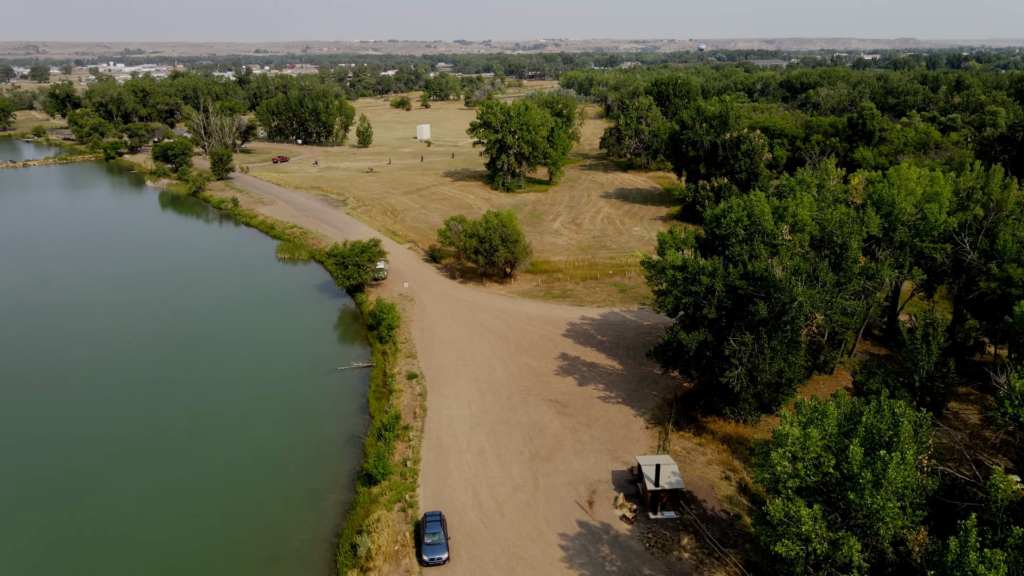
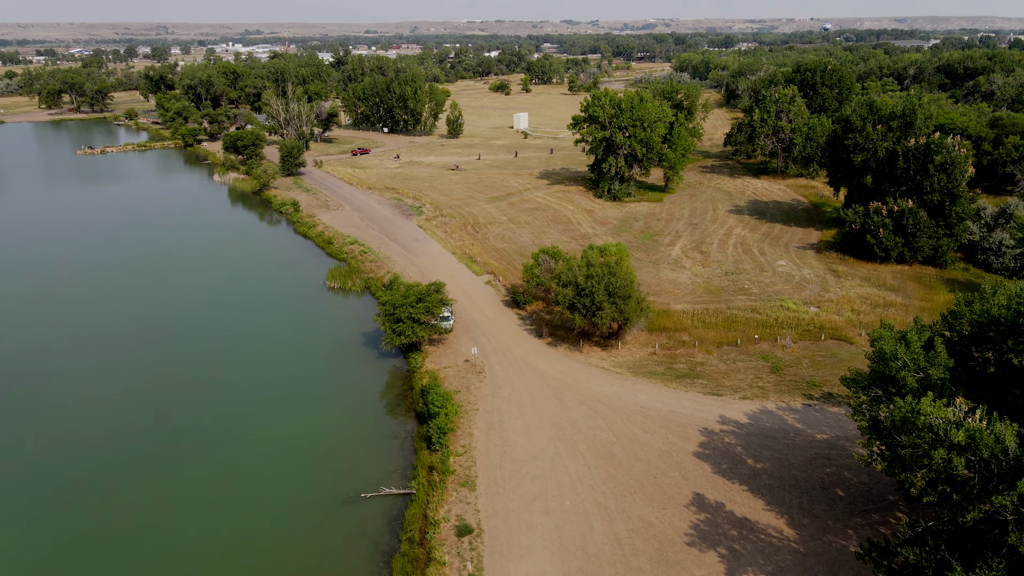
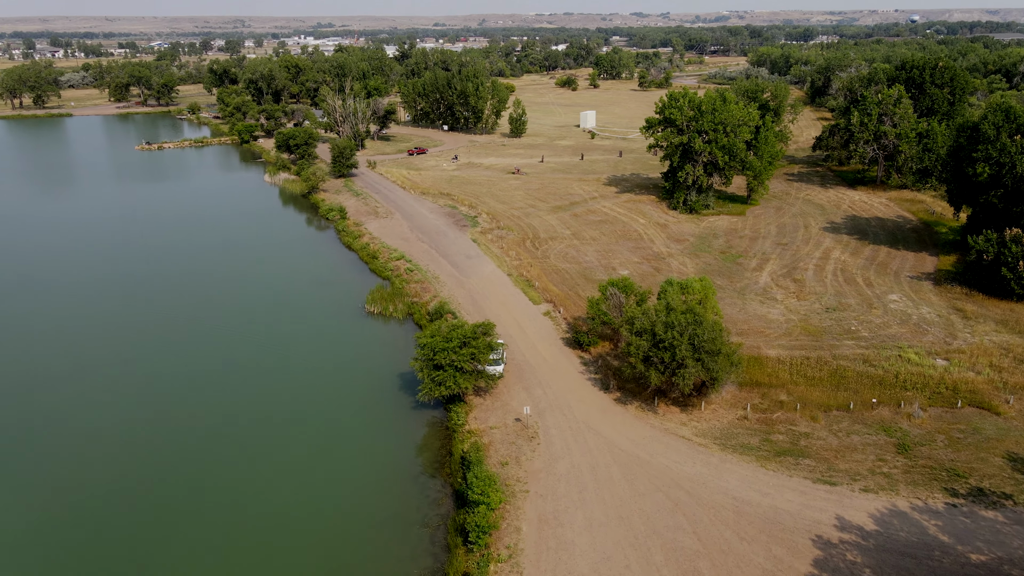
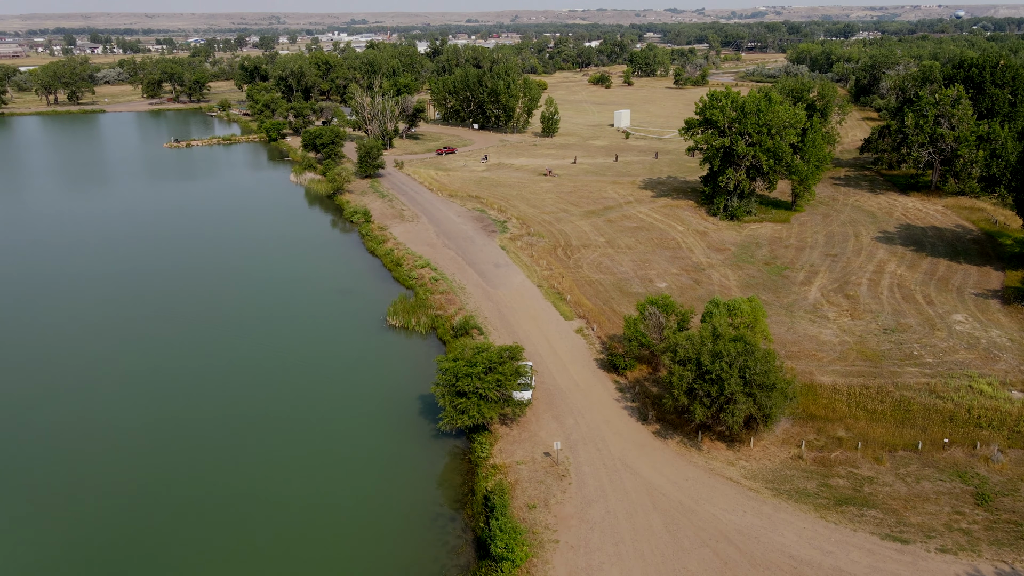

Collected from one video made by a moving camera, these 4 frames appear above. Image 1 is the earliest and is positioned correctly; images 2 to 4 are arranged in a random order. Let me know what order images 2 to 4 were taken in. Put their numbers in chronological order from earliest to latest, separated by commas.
2, 3, 4
